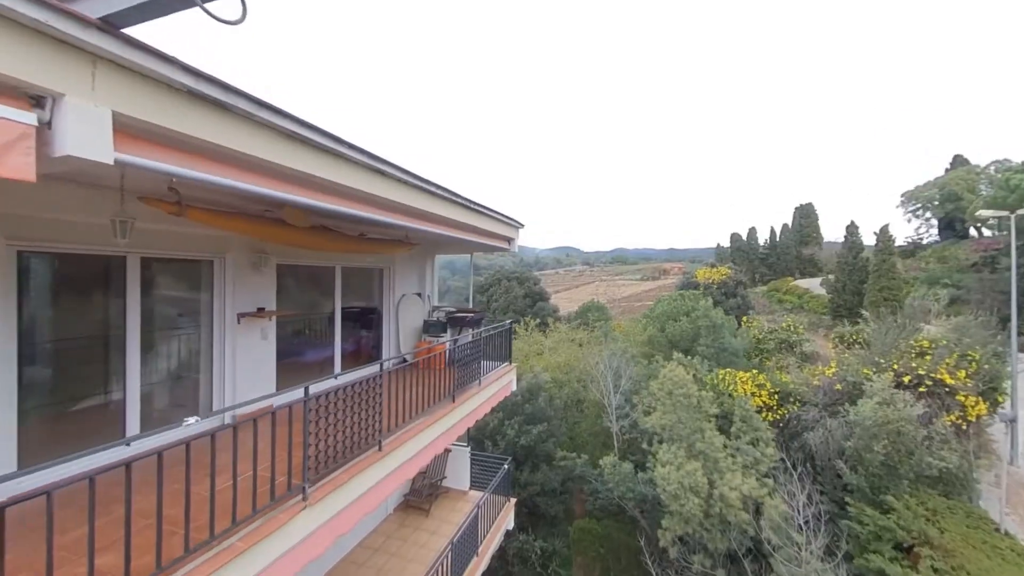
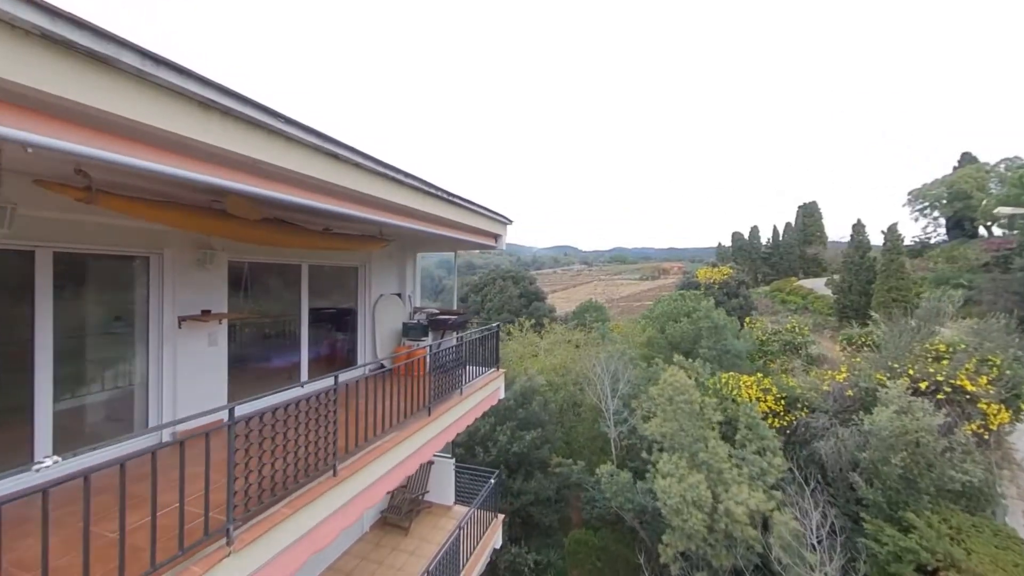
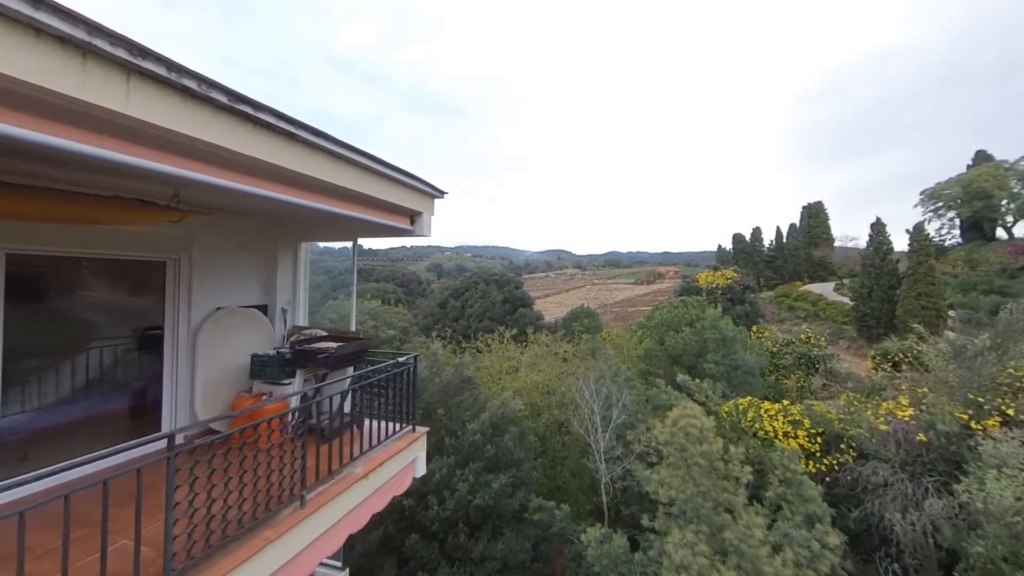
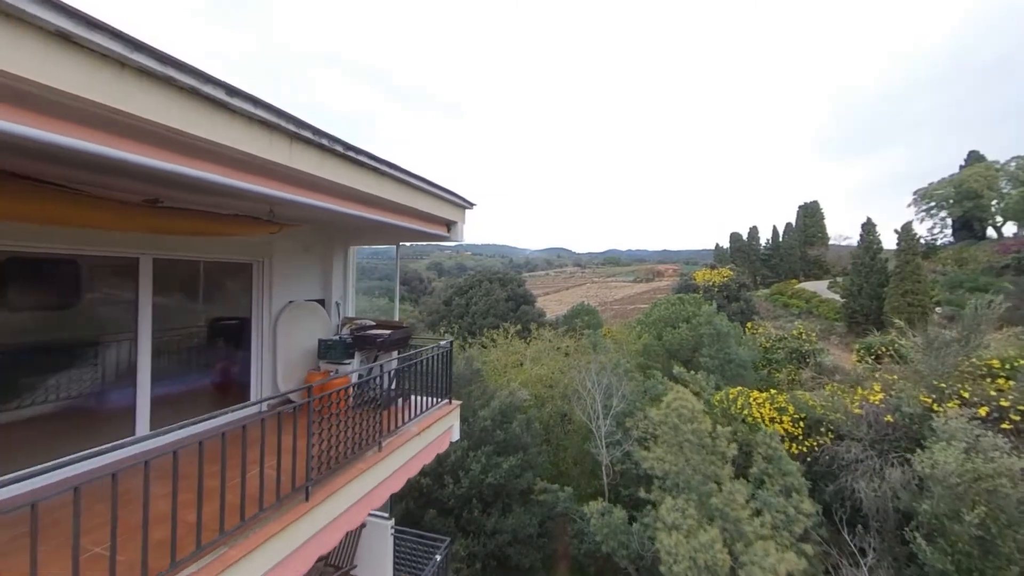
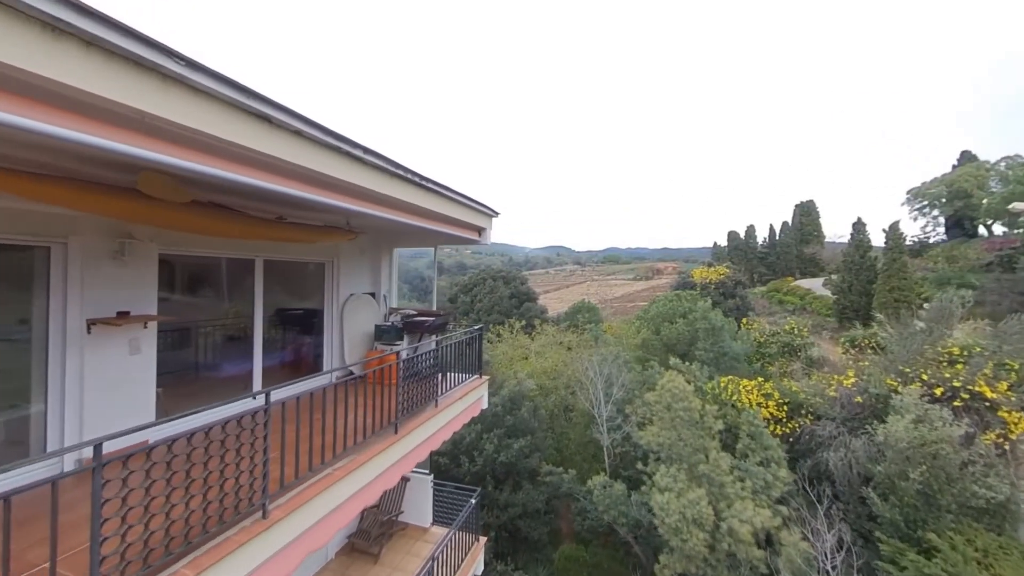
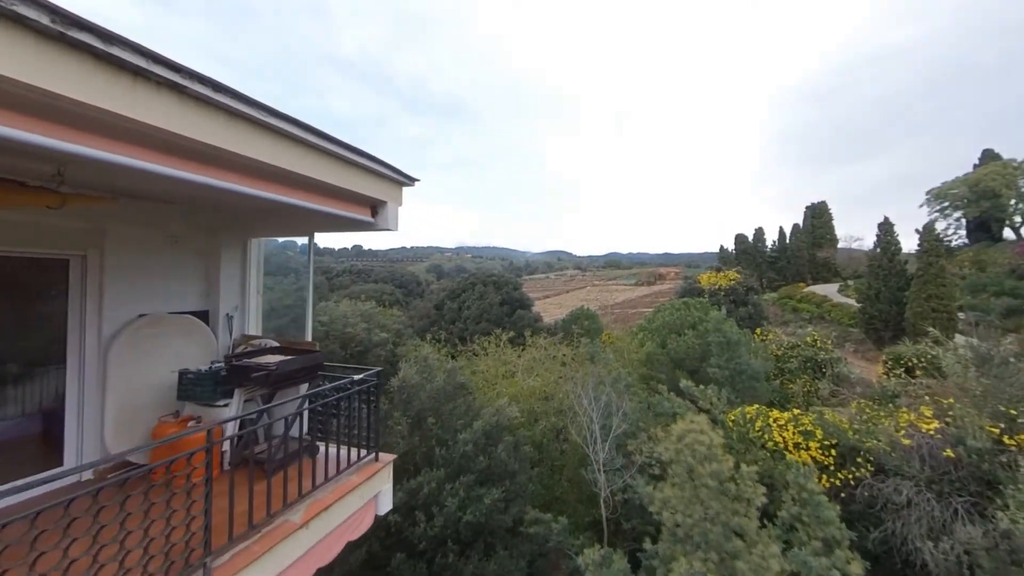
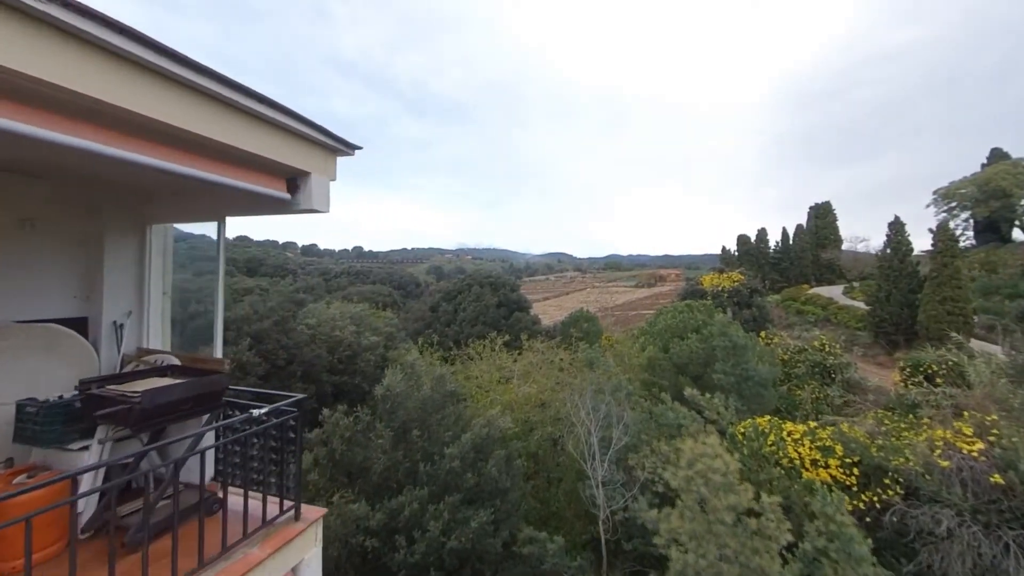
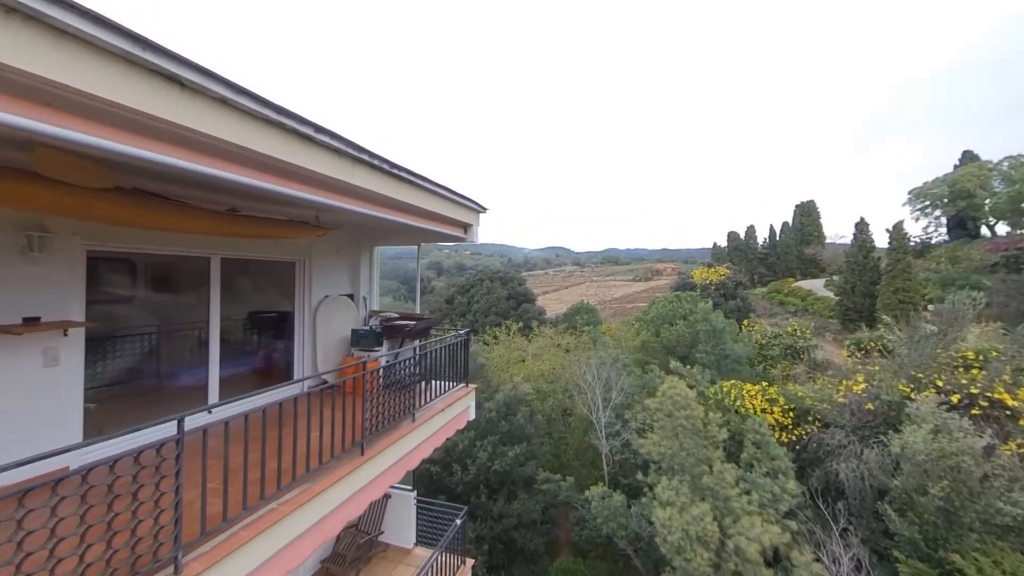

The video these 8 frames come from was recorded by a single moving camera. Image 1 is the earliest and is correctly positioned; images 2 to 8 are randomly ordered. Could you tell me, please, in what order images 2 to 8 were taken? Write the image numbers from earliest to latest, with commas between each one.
2, 5, 8, 4, 3, 6, 7
